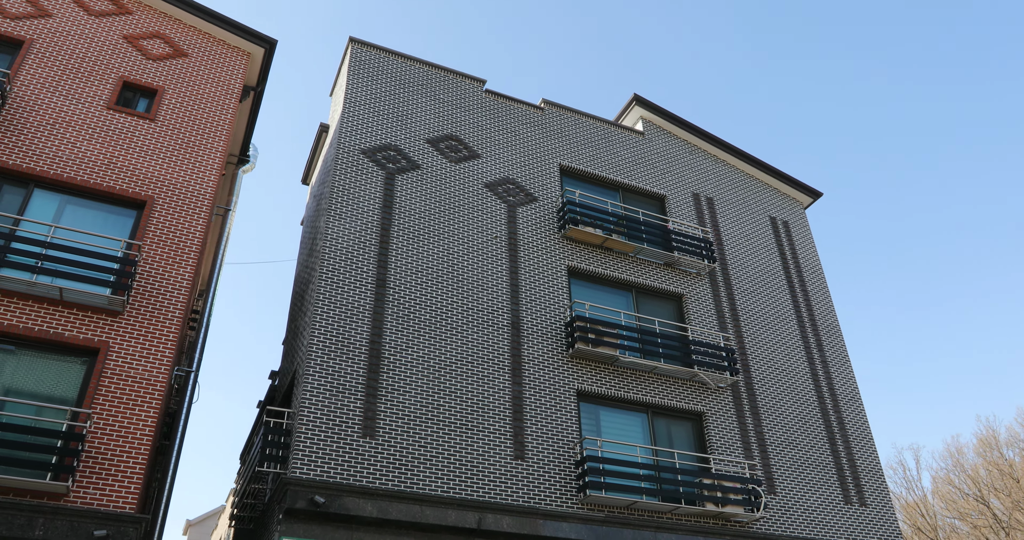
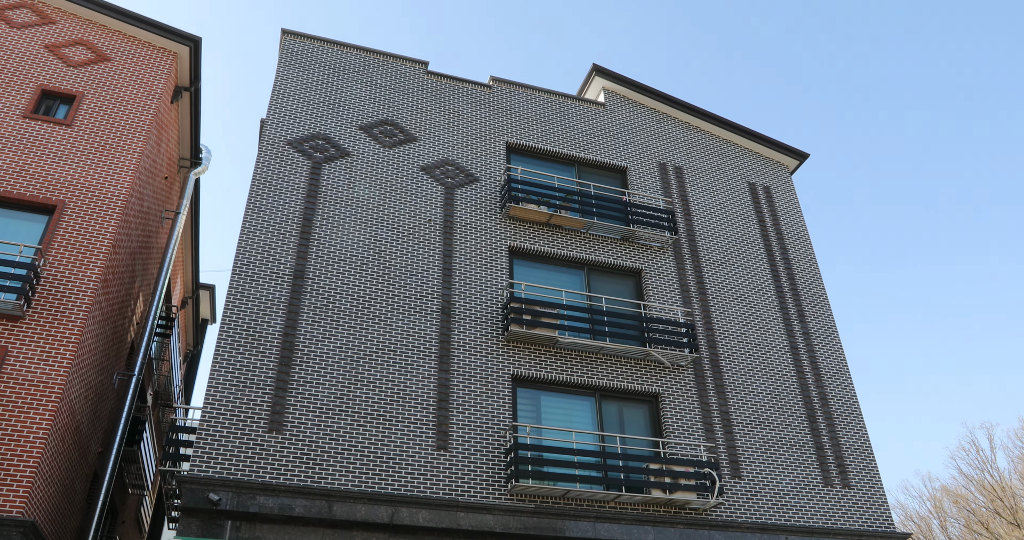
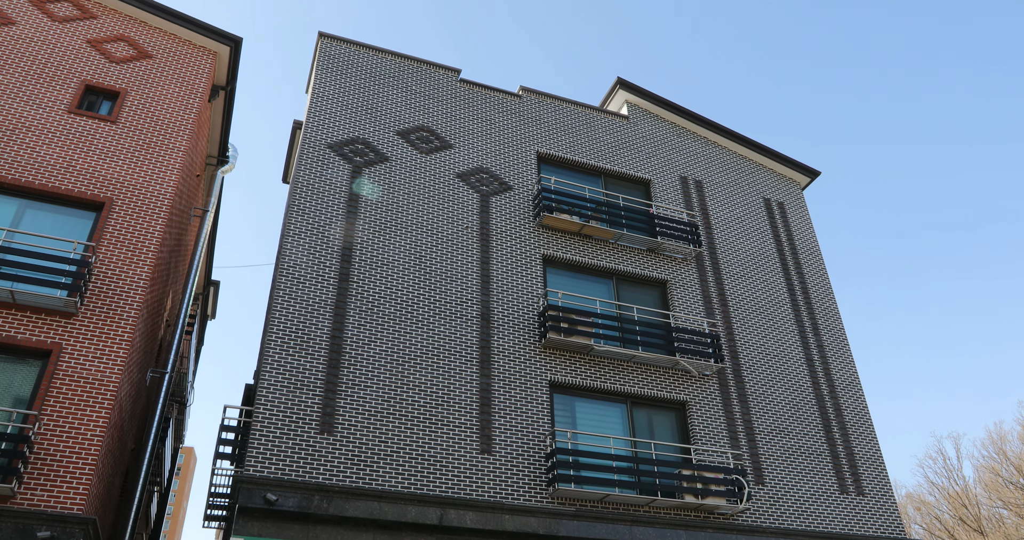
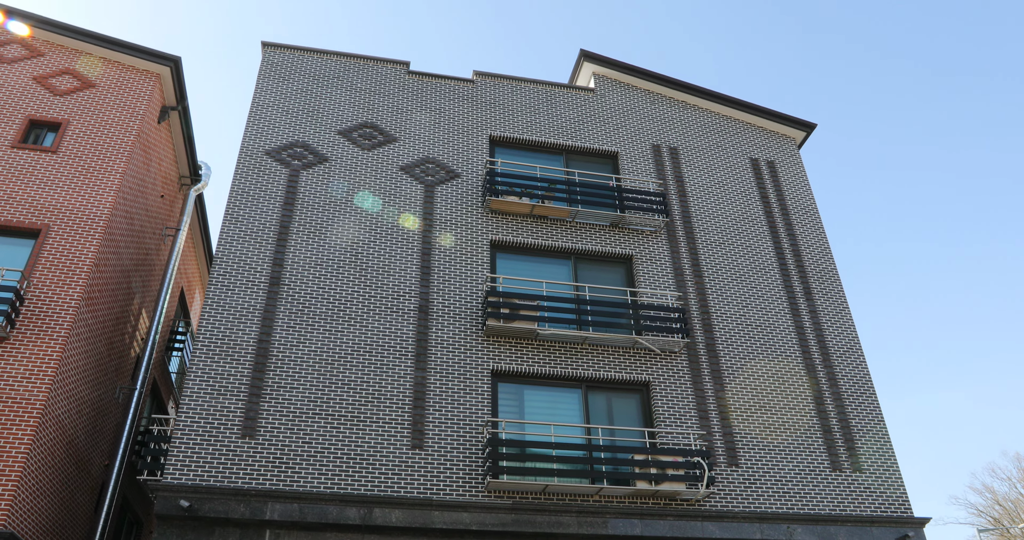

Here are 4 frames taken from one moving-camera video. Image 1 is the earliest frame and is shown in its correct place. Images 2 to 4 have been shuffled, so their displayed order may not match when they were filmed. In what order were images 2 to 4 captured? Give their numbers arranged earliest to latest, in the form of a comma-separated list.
3, 2, 4
